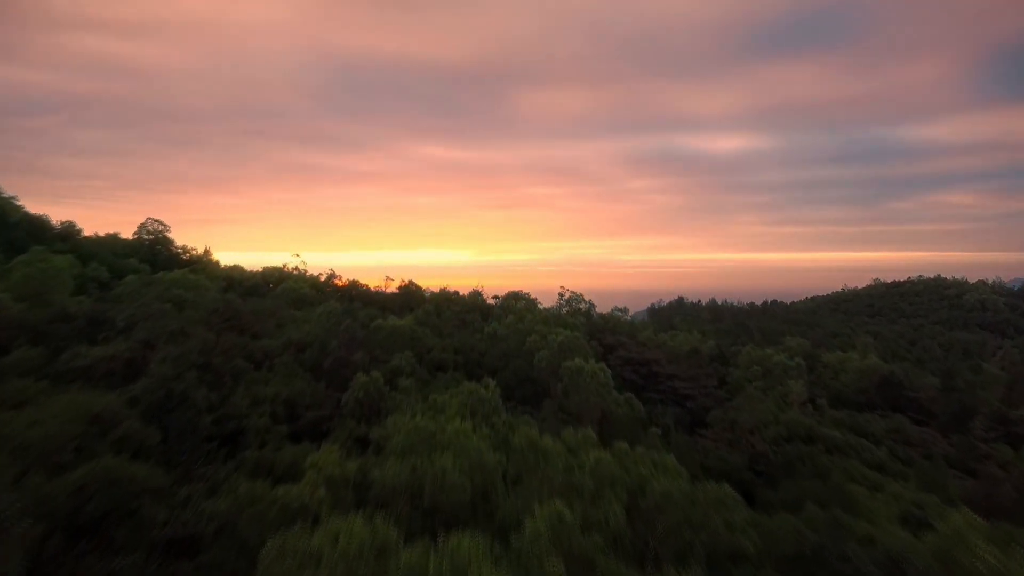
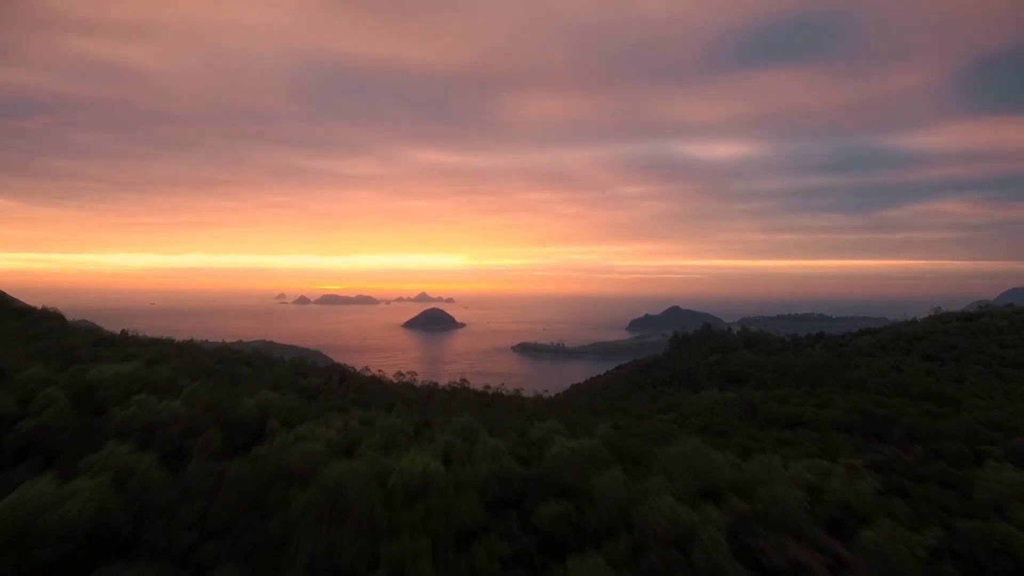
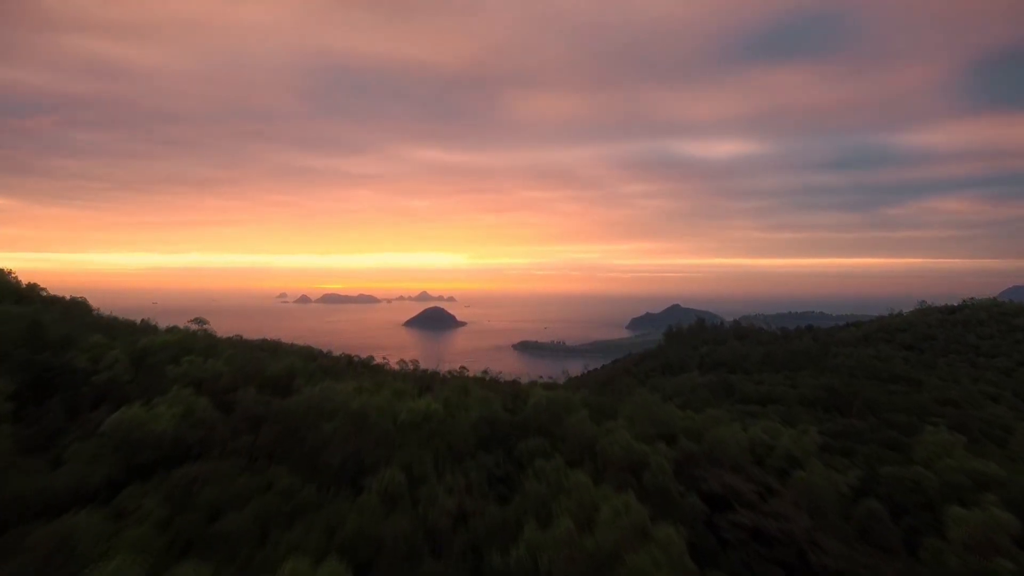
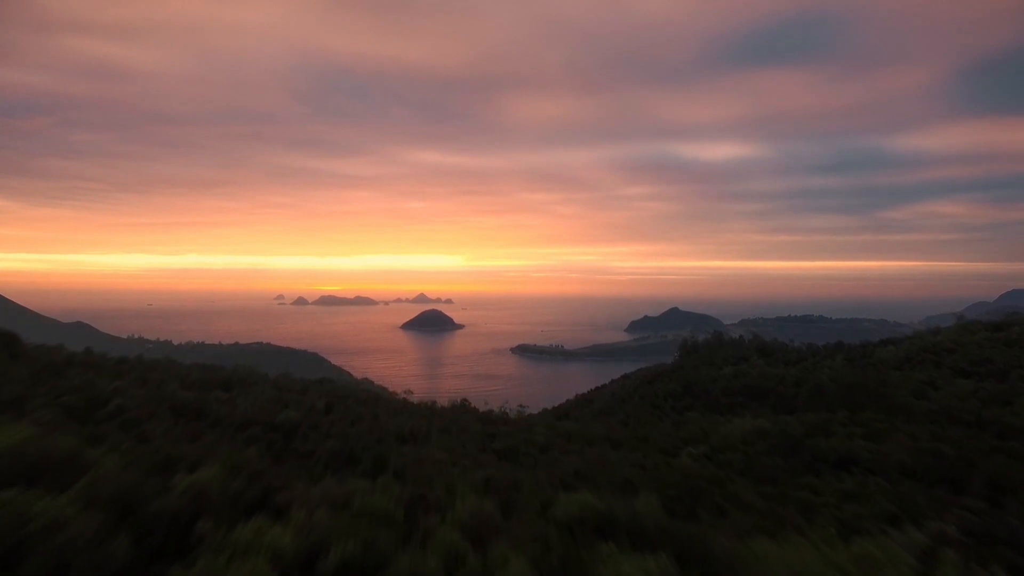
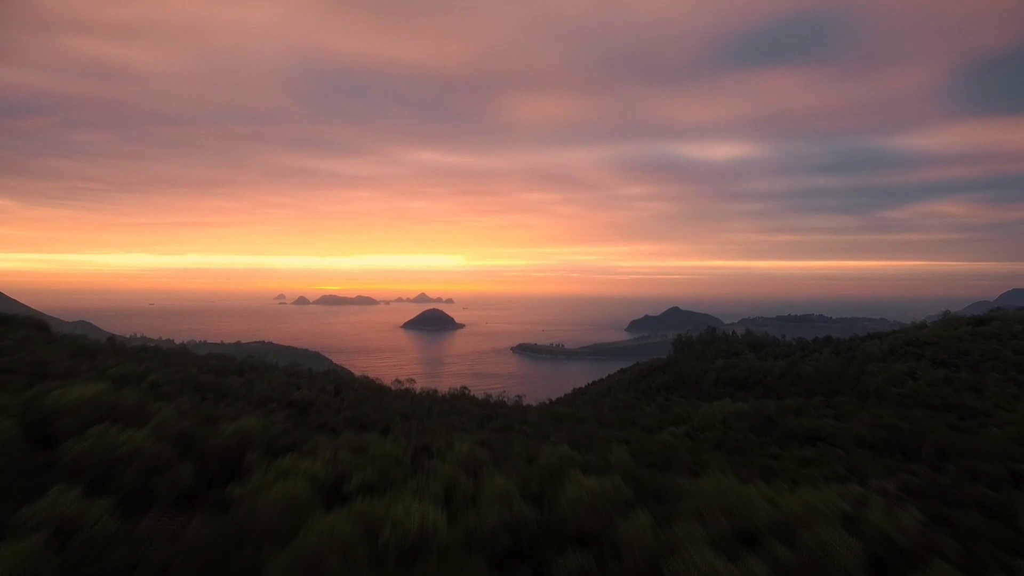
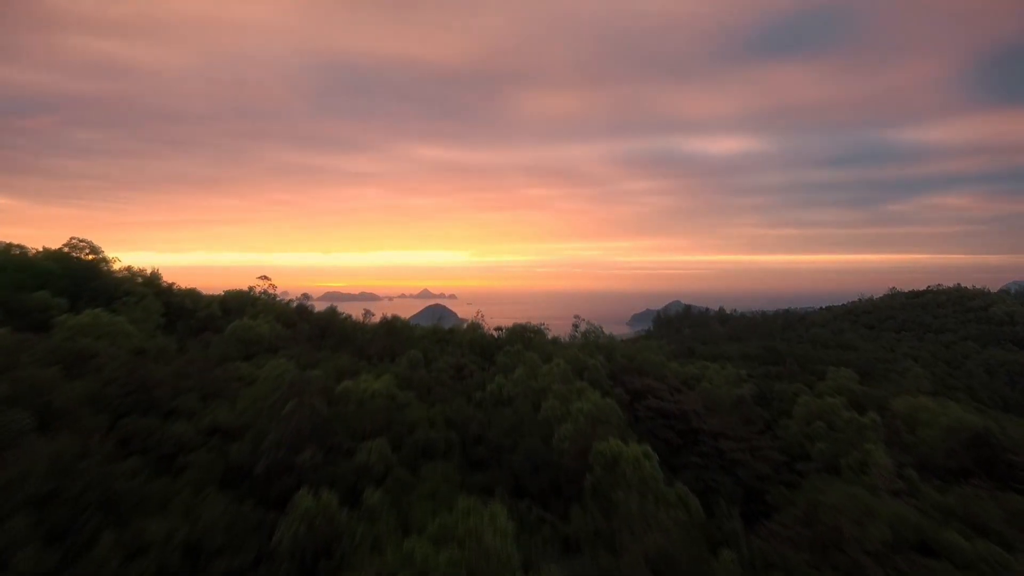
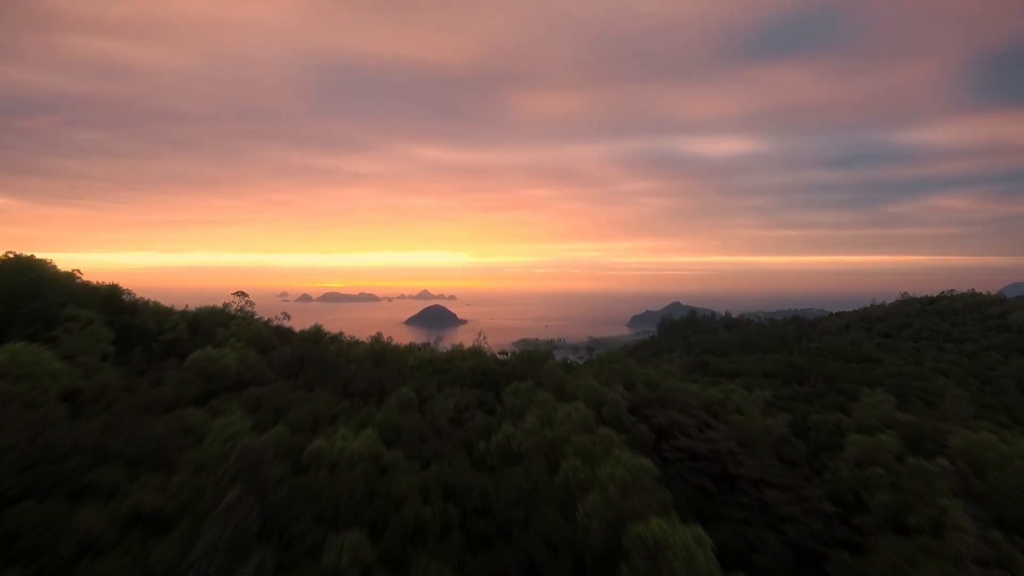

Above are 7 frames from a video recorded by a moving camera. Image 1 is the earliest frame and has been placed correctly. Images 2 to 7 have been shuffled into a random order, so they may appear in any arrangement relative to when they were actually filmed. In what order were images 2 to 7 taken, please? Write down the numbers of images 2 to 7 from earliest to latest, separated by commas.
6, 7, 3, 2, 5, 4
